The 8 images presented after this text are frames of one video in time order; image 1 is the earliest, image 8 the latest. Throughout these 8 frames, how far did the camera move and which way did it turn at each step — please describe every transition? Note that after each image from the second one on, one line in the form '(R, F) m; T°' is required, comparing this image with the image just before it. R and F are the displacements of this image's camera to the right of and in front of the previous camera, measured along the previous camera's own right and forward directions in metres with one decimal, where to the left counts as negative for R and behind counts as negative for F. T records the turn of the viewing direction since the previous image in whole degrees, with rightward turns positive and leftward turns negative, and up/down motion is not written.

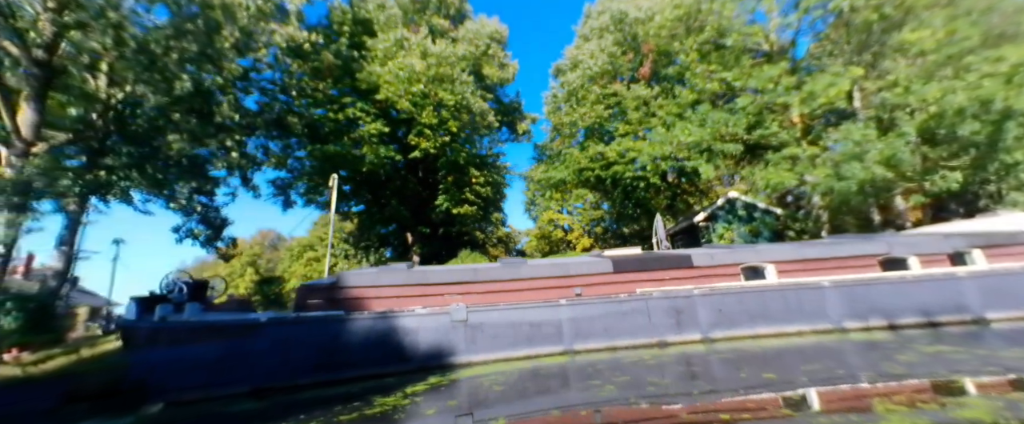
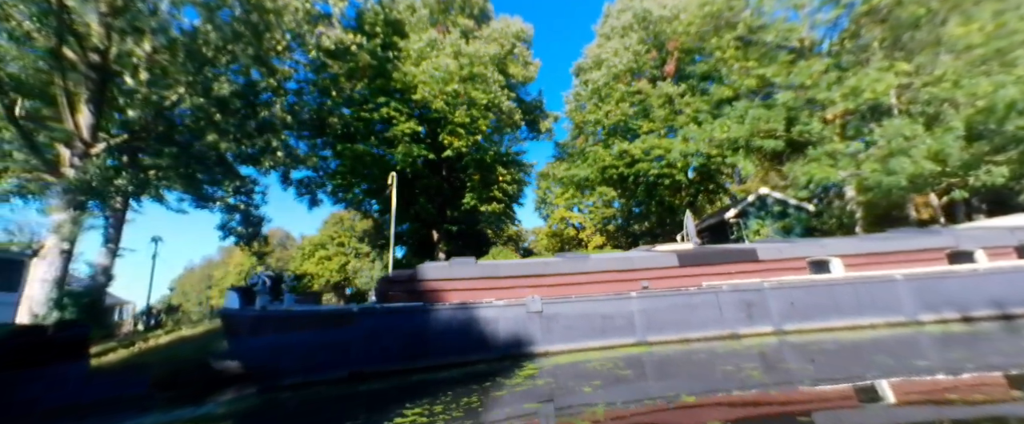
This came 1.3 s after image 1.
(-0.8, -0.2) m; -1°
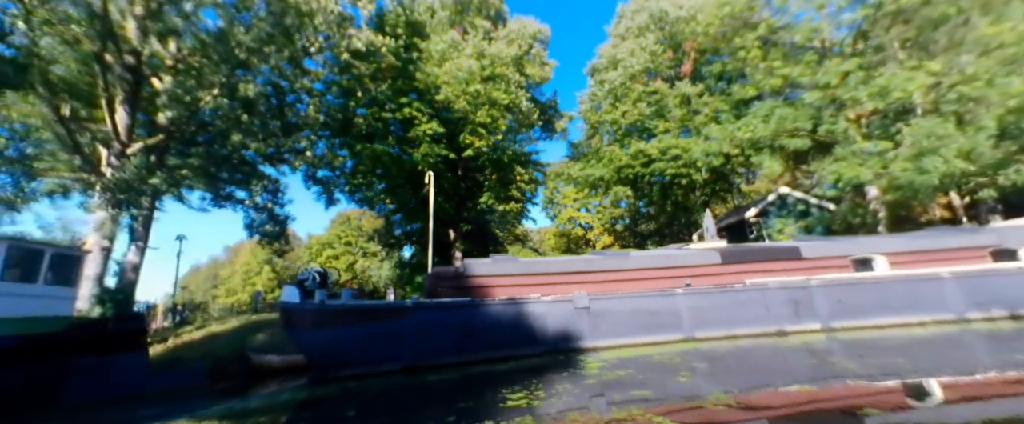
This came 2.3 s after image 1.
(-0.5, -0.1) m; -1°
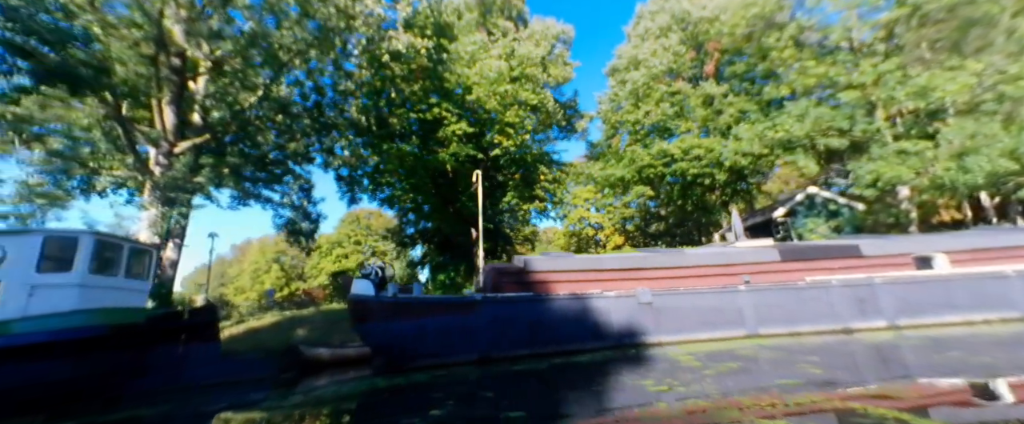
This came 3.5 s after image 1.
(-0.8, -0.2) m; -1°
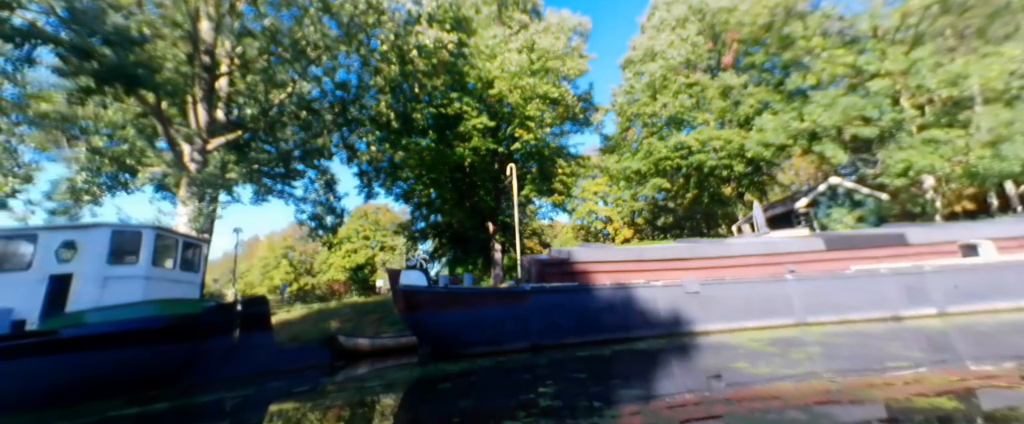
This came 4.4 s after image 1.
(-0.6, -0.1) m; -1°
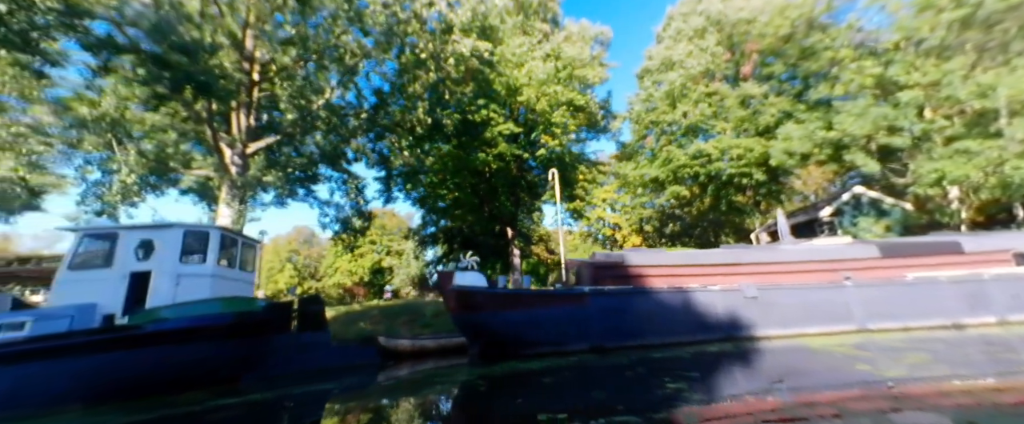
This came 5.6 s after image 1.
(-0.8, -0.2) m; -1°
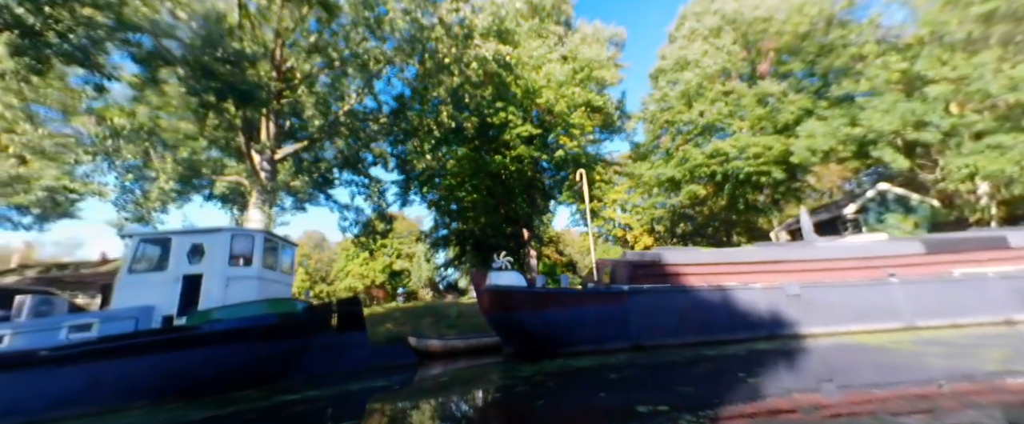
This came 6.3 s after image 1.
(-0.4, -0.1) m; -1°
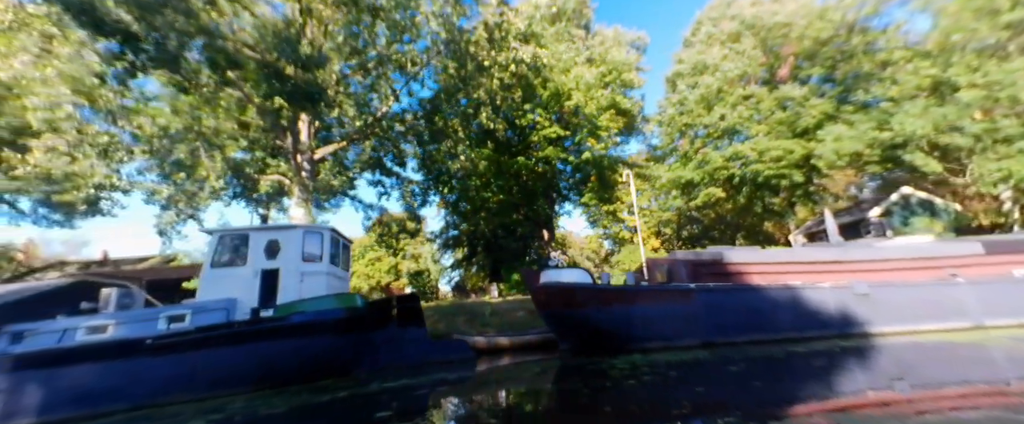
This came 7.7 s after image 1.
(-1.0, -0.2) m; 0°
